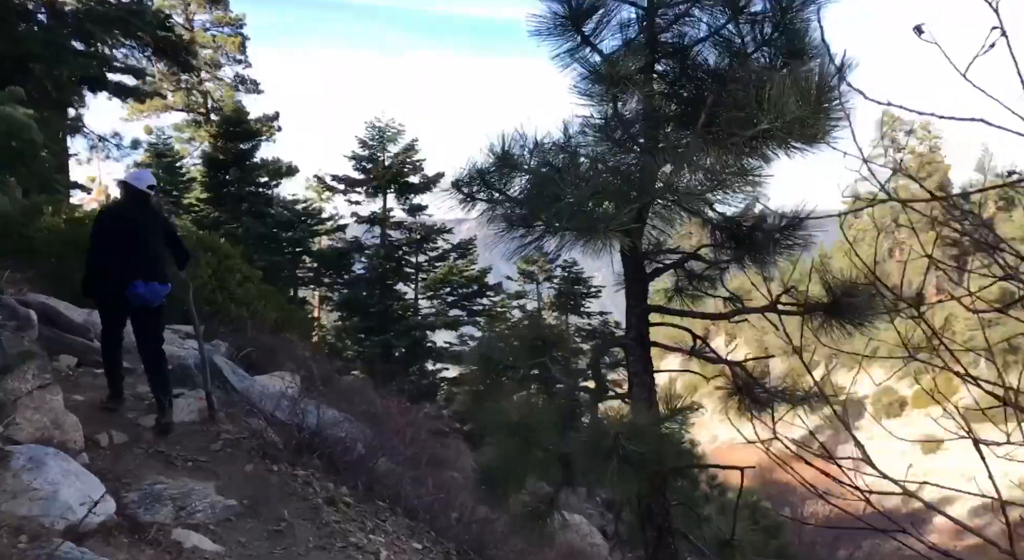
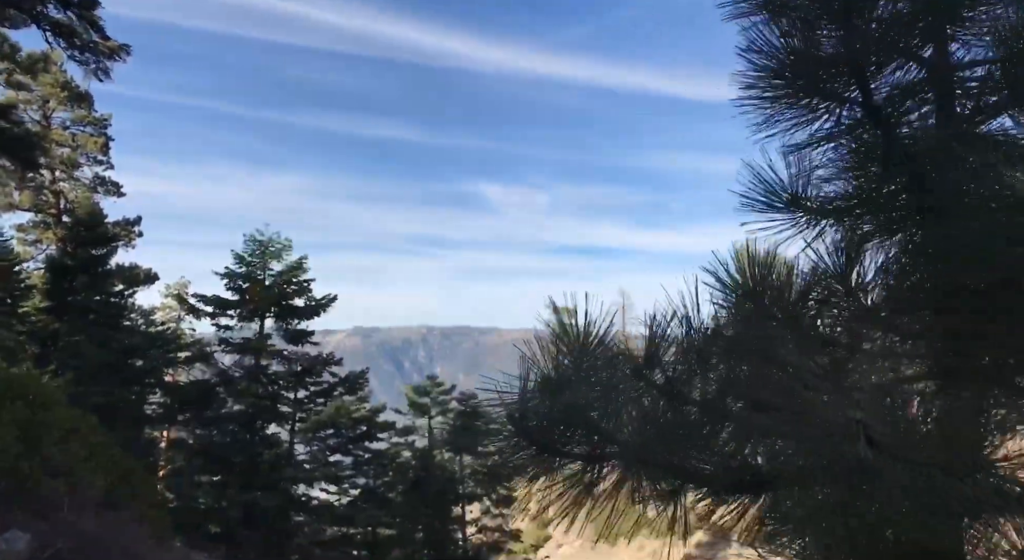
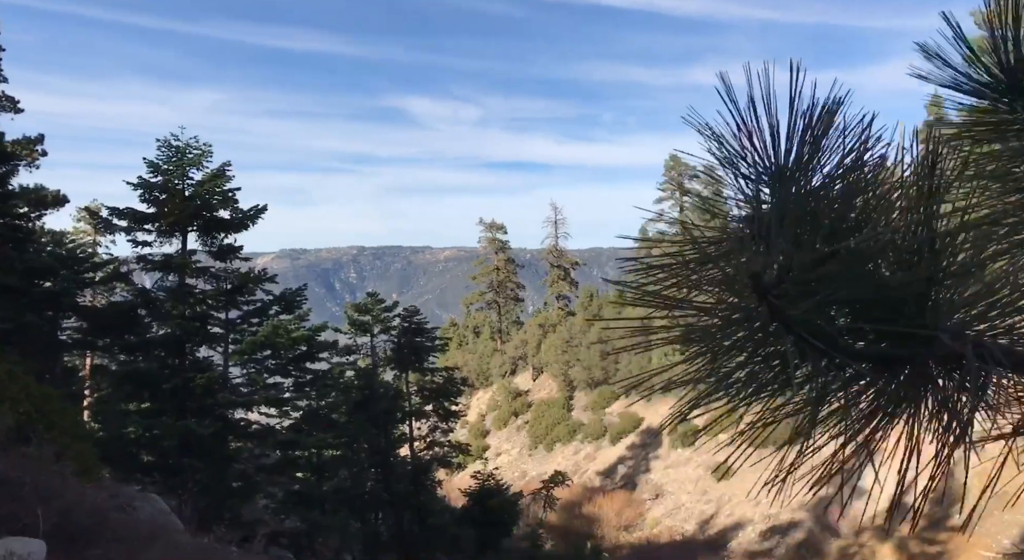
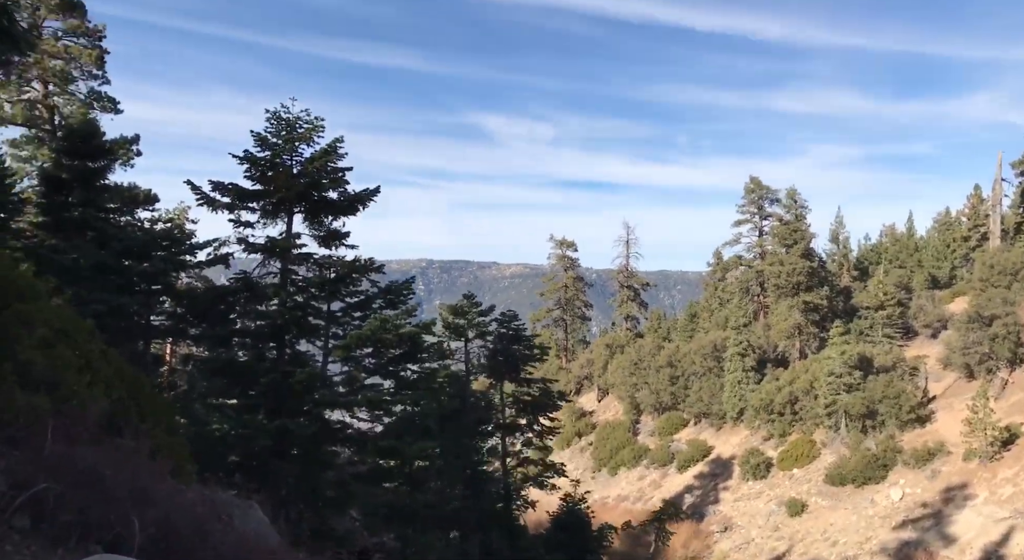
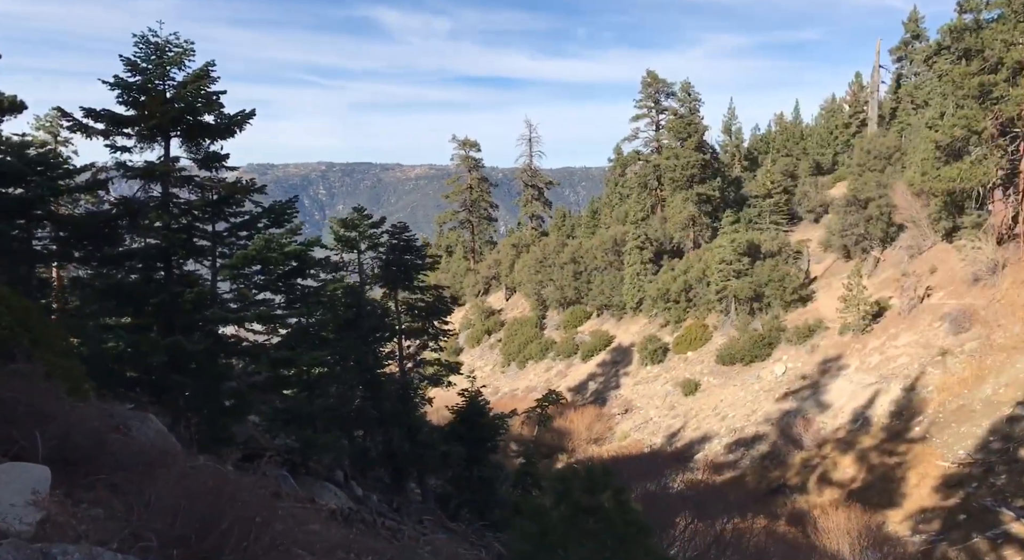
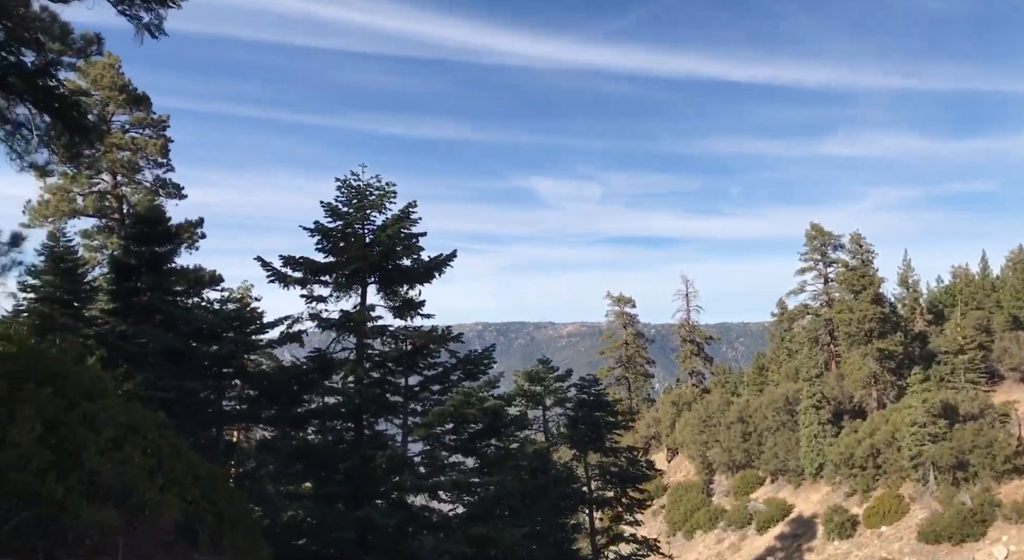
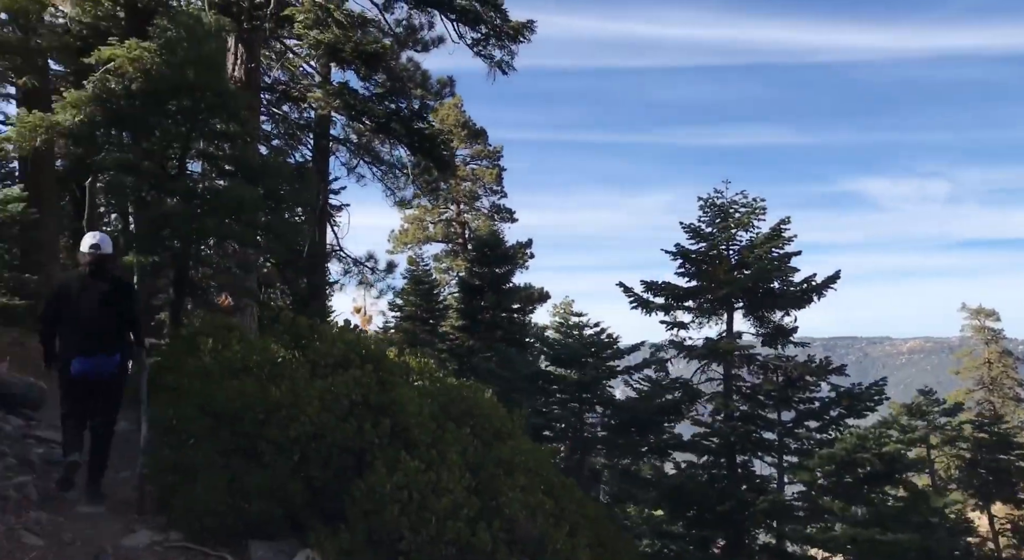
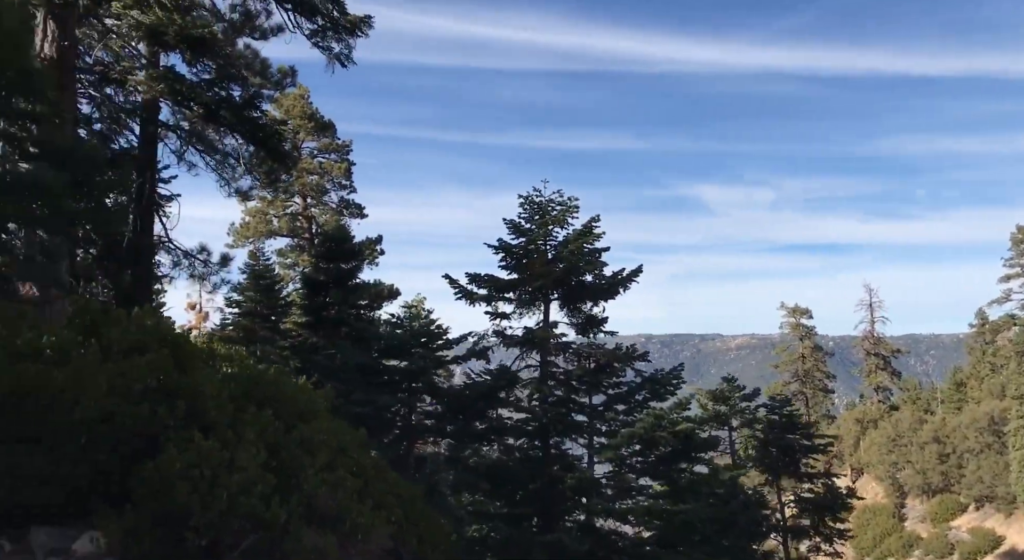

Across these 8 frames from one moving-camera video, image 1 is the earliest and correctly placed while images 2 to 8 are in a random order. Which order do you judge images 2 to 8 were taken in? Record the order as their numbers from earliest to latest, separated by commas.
2, 3, 5, 4, 6, 8, 7
